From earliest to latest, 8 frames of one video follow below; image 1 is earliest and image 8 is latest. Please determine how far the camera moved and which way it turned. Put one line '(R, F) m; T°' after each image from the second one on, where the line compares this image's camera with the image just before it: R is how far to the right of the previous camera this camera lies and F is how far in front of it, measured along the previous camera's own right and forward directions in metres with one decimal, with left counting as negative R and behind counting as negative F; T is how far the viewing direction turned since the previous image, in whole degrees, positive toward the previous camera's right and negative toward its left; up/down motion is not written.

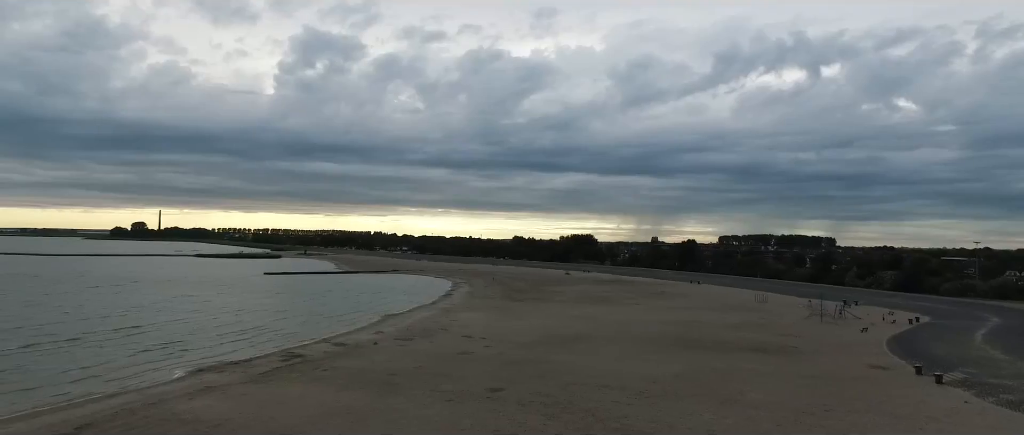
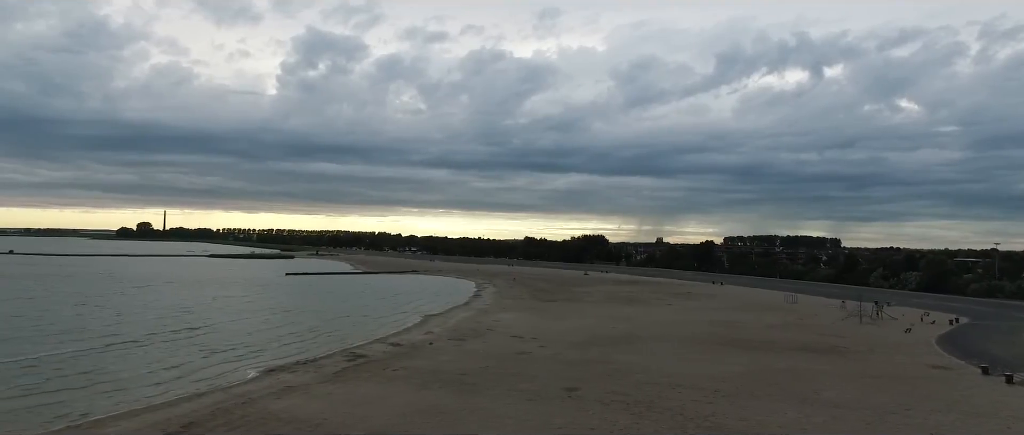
(-1.5, -0.2) m; 0°
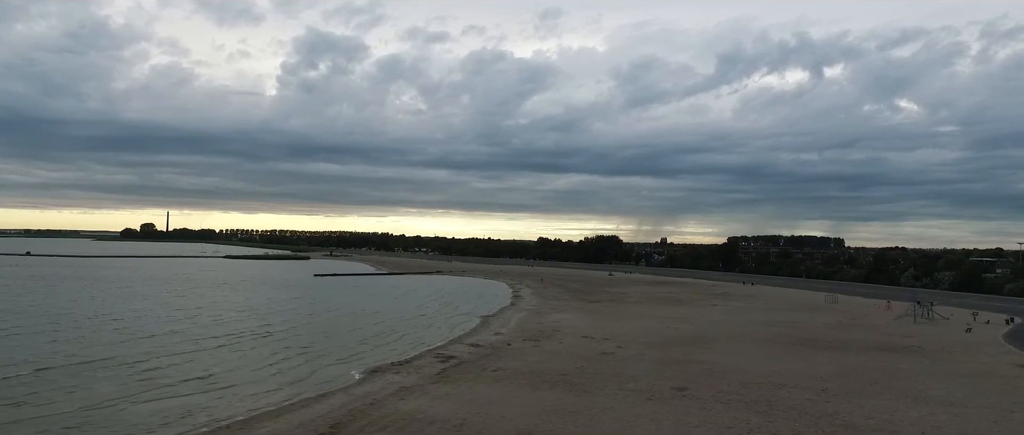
(-2.2, -0.2) m; 0°
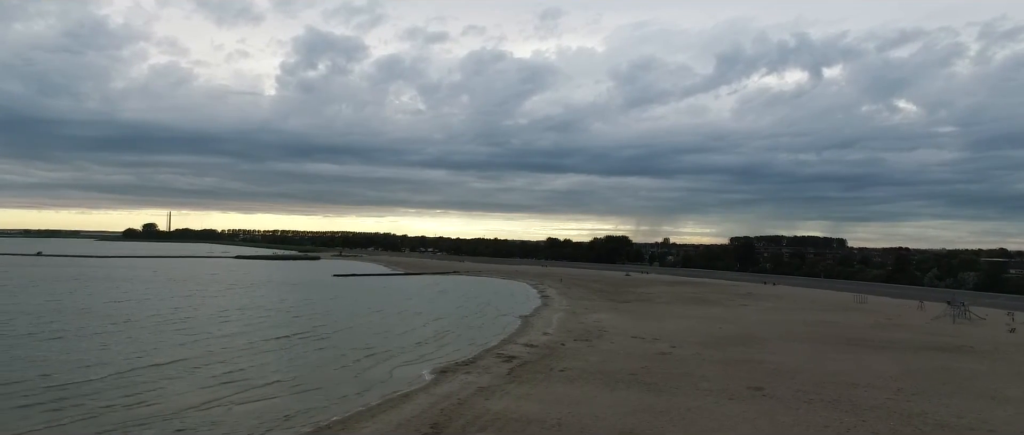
(-1.6, 0.0) m; 0°
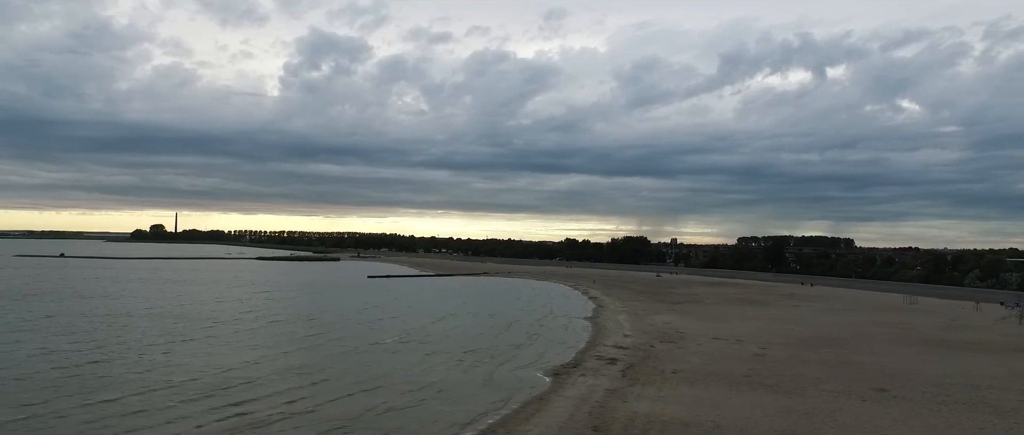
(-2.5, -0.1) m; 0°
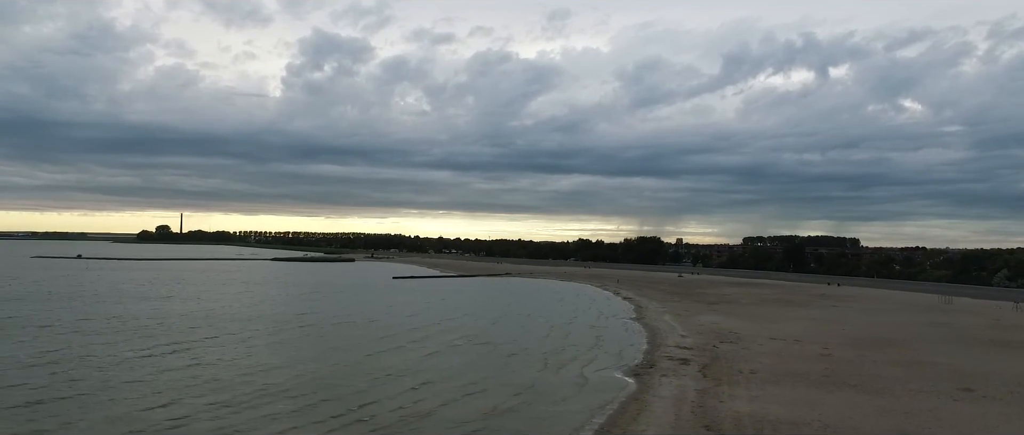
(-1.8, -0.1) m; 0°
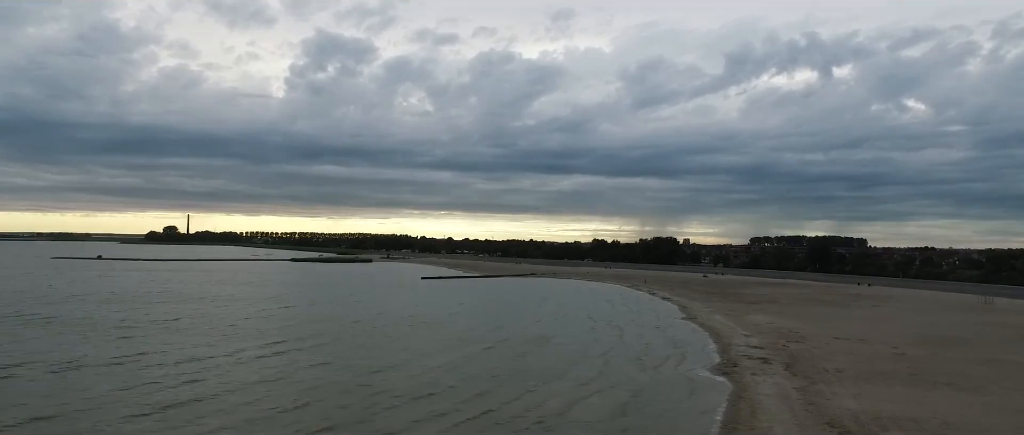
(-2.0, -0.2) m; 0°
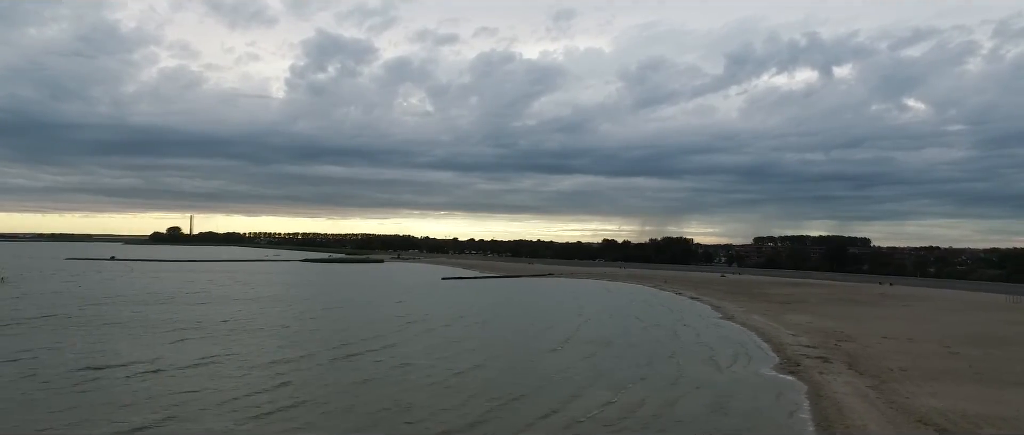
(-1.6, -0.1) m; 0°
